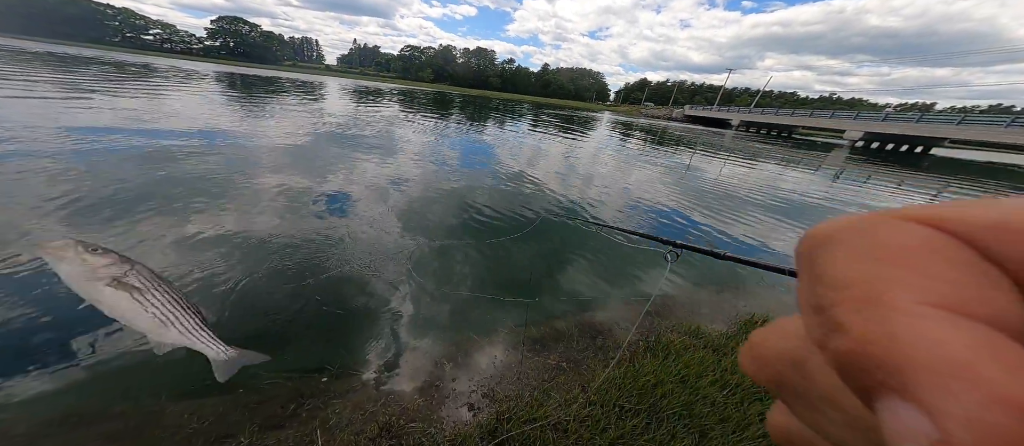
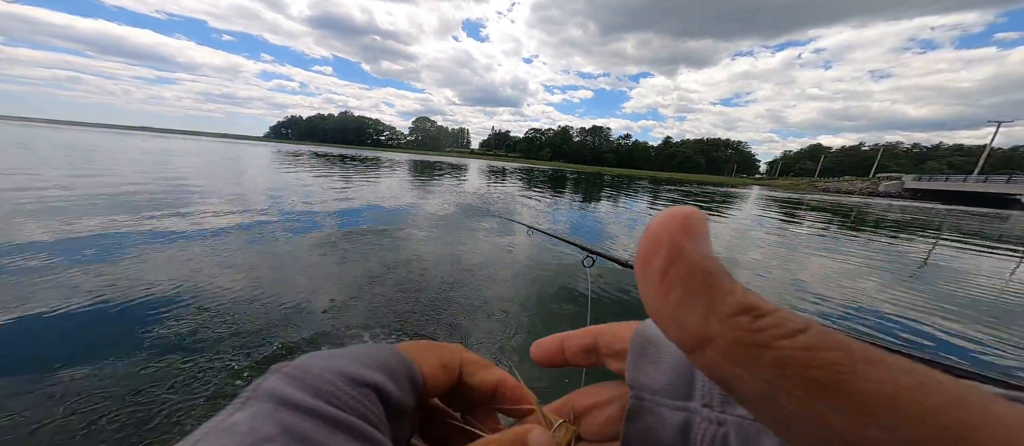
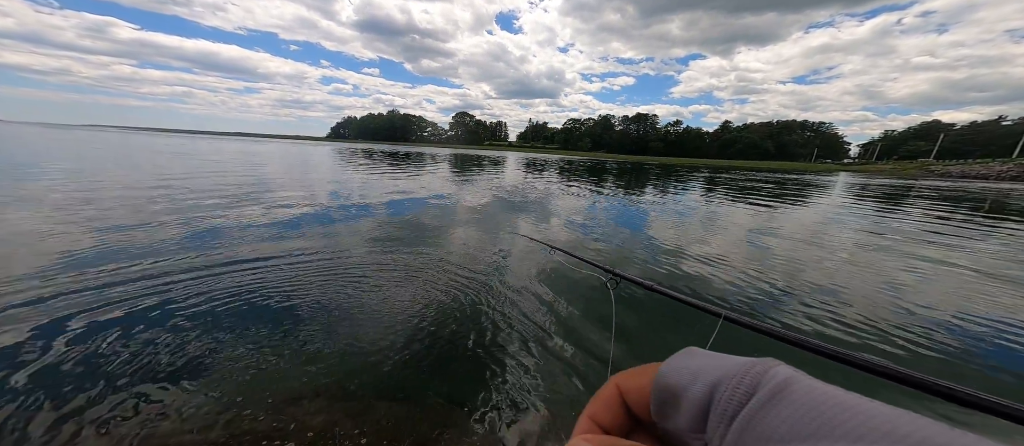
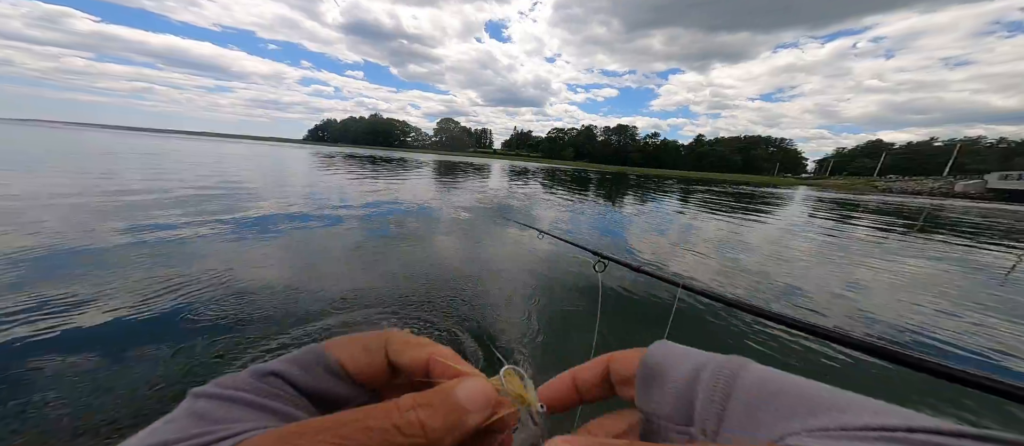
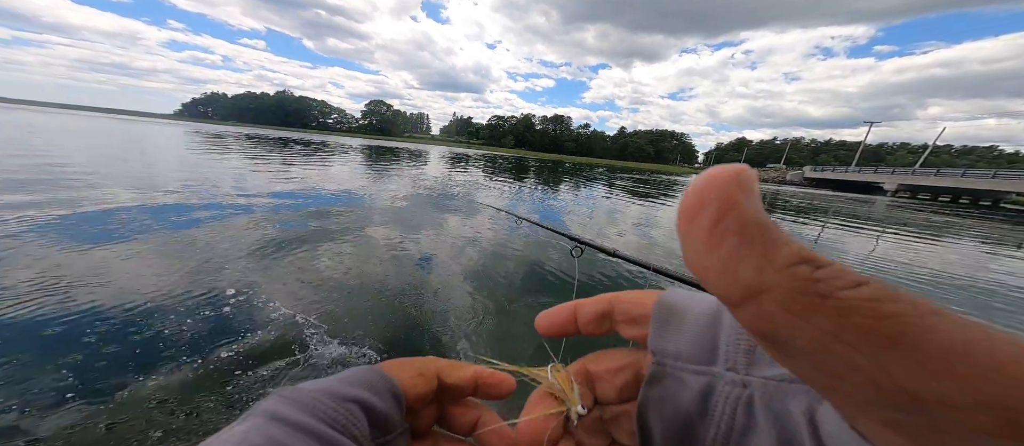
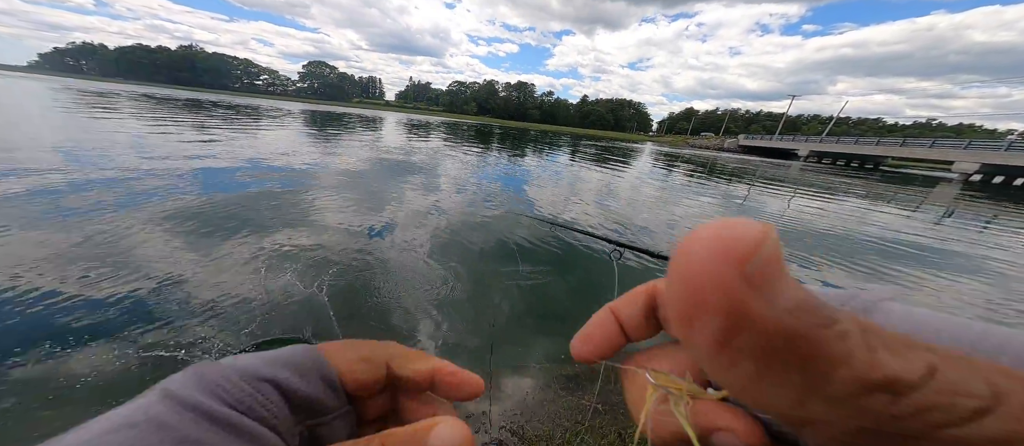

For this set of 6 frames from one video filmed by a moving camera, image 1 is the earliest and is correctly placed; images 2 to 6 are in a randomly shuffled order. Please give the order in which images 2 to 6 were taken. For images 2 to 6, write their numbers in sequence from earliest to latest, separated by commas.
6, 5, 2, 4, 3
